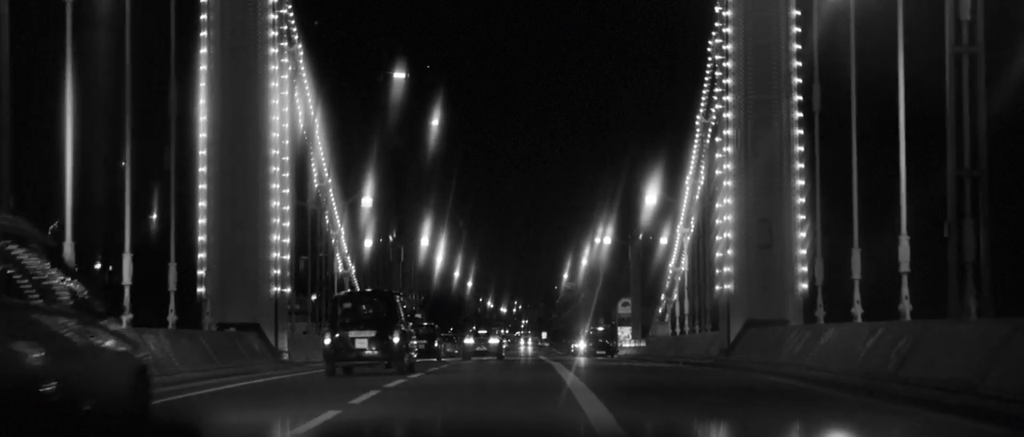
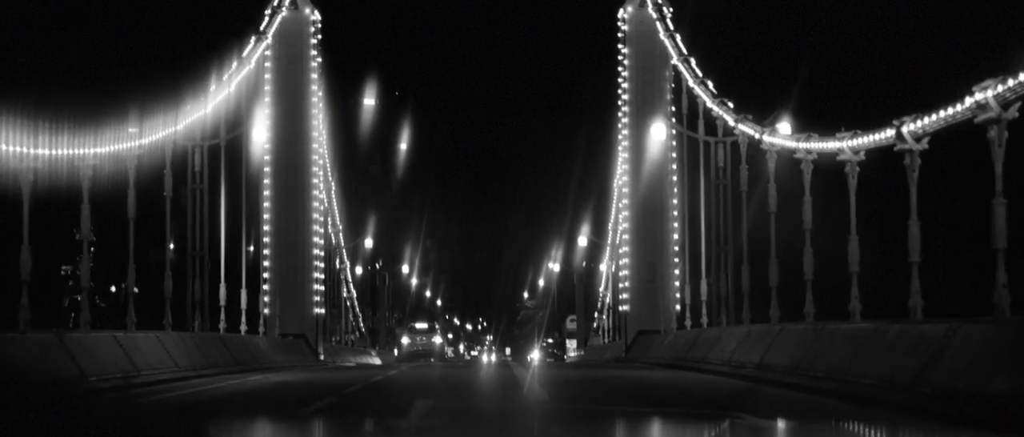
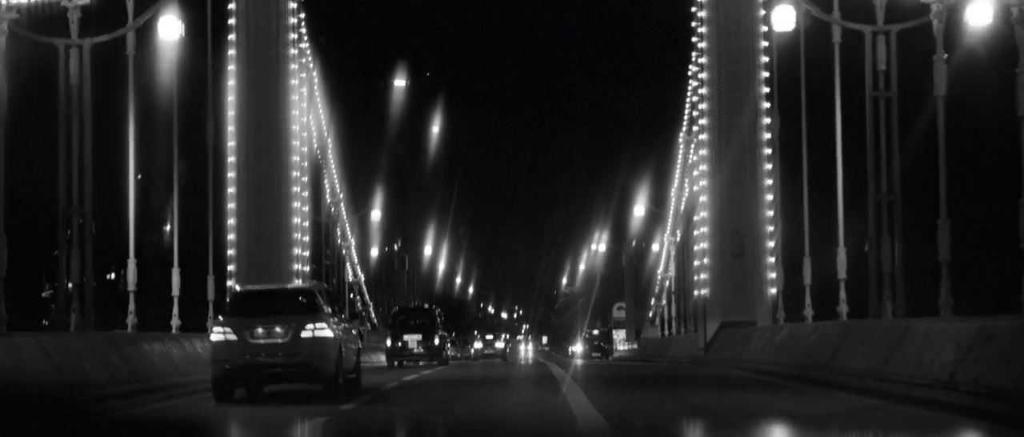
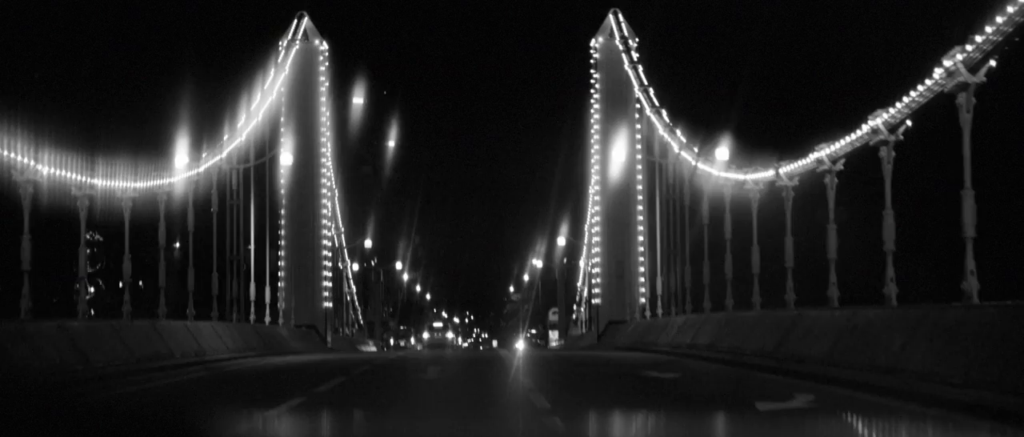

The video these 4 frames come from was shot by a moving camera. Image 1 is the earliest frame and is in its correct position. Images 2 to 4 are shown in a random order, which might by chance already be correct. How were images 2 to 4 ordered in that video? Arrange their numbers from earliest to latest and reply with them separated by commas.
3, 2, 4
